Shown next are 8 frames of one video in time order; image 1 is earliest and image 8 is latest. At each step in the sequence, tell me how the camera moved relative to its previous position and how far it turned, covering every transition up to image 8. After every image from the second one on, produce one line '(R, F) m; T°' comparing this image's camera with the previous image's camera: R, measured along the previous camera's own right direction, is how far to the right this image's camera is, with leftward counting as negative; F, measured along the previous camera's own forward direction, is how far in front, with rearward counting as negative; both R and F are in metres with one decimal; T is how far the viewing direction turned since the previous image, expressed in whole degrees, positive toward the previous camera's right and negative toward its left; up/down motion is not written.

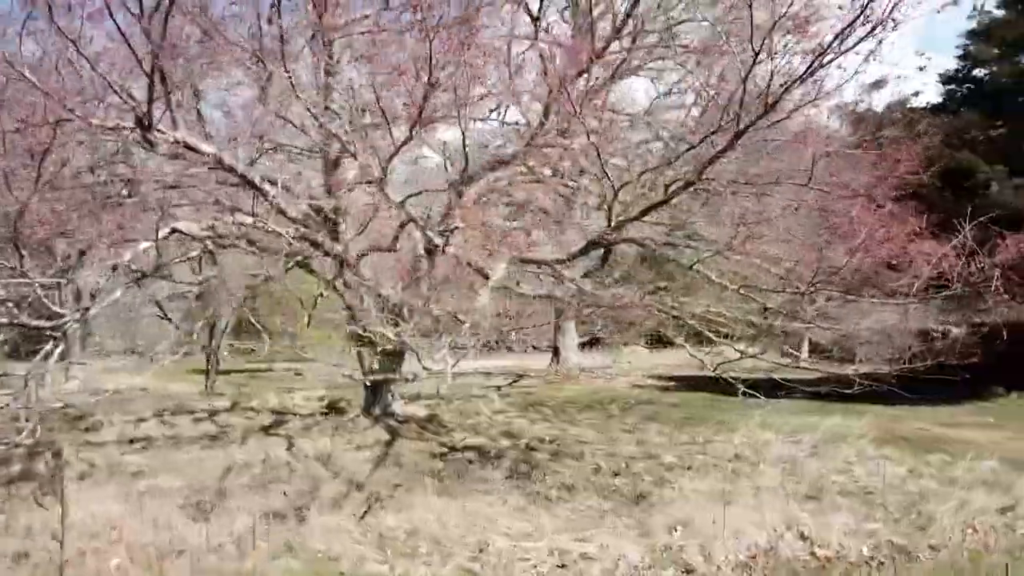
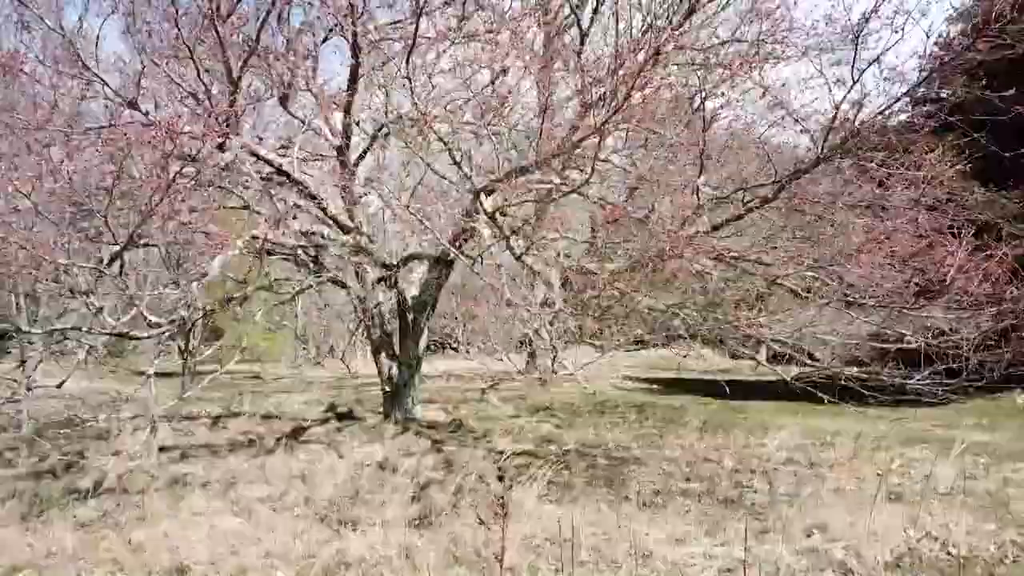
(-1.1, -0.1) m; +5°
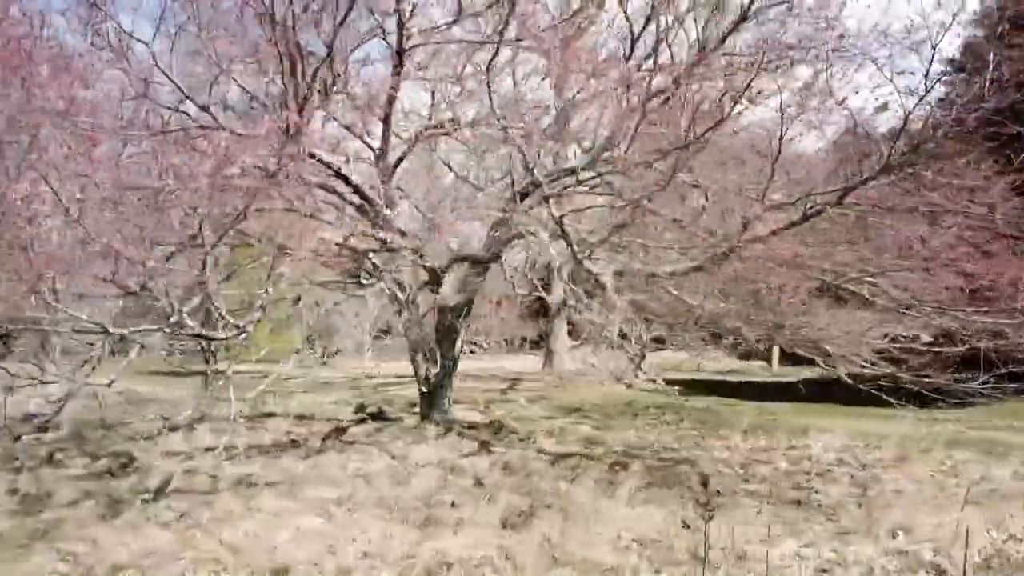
(-0.5, -0.1) m; 0°
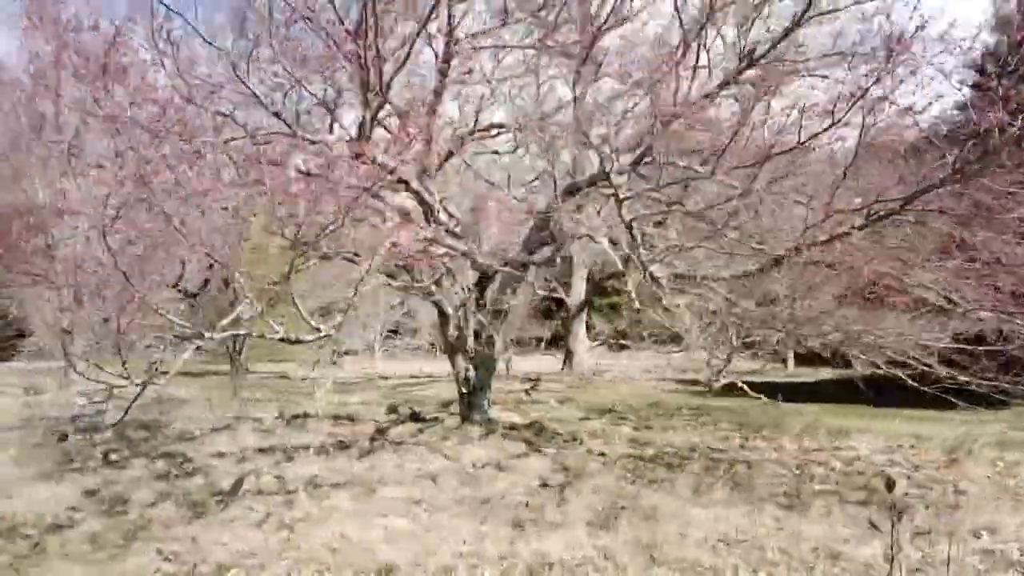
(-0.5, -0.1) m; 0°
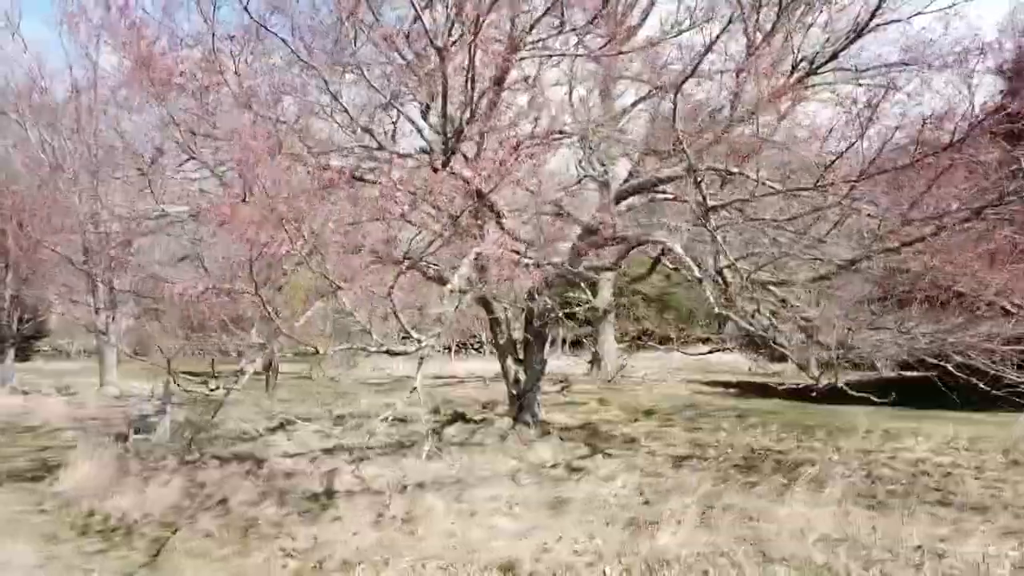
(-0.6, -0.2) m; 0°
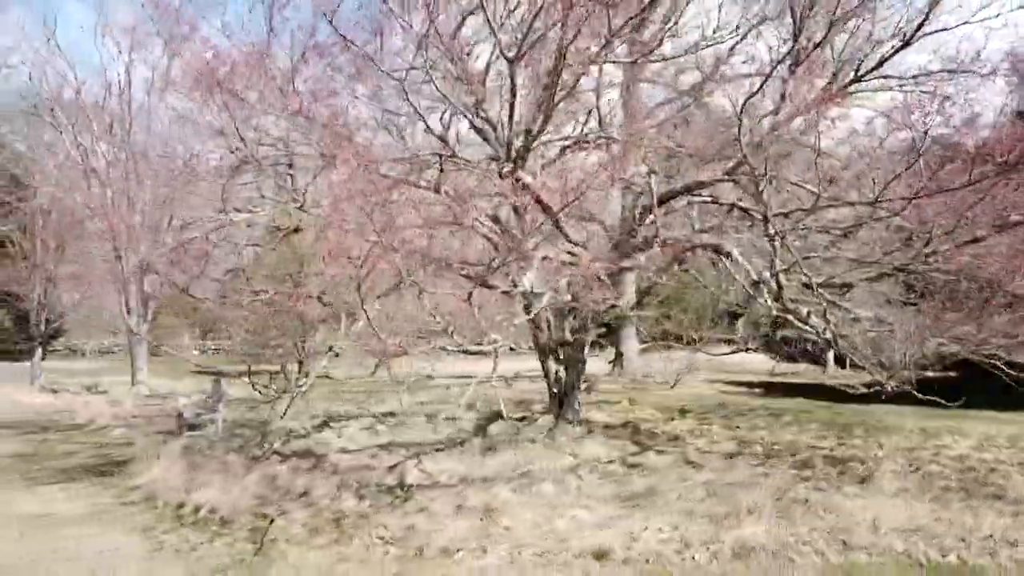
(-0.5, -0.2) m; 0°
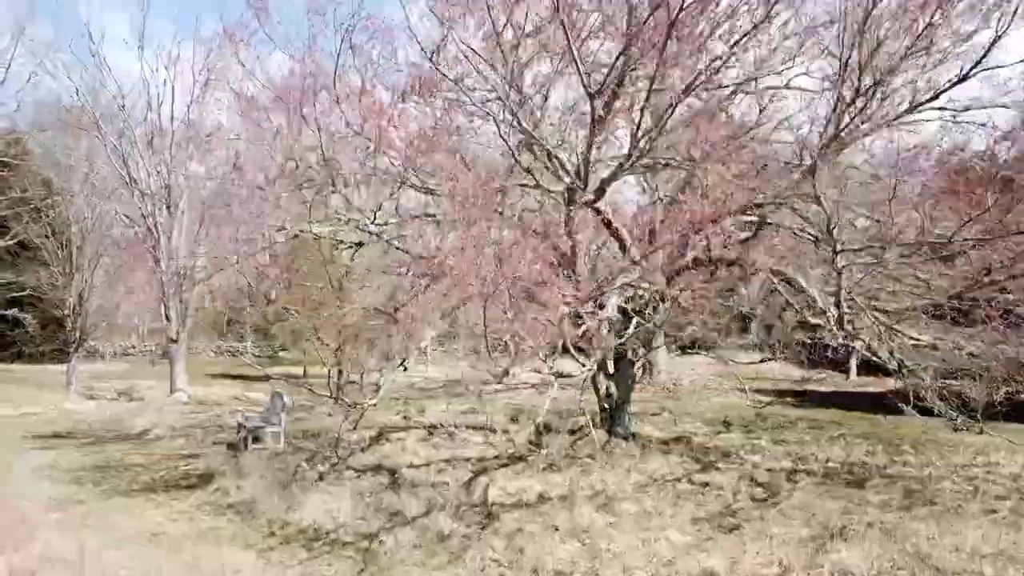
(-0.6, -0.3) m; 0°
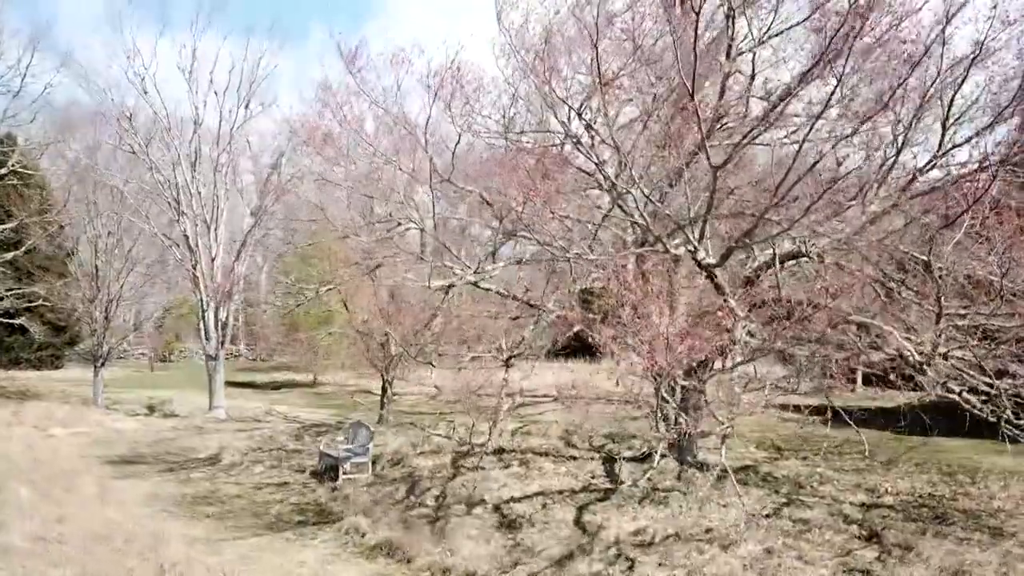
(-1.4, -0.6) m; +2°
